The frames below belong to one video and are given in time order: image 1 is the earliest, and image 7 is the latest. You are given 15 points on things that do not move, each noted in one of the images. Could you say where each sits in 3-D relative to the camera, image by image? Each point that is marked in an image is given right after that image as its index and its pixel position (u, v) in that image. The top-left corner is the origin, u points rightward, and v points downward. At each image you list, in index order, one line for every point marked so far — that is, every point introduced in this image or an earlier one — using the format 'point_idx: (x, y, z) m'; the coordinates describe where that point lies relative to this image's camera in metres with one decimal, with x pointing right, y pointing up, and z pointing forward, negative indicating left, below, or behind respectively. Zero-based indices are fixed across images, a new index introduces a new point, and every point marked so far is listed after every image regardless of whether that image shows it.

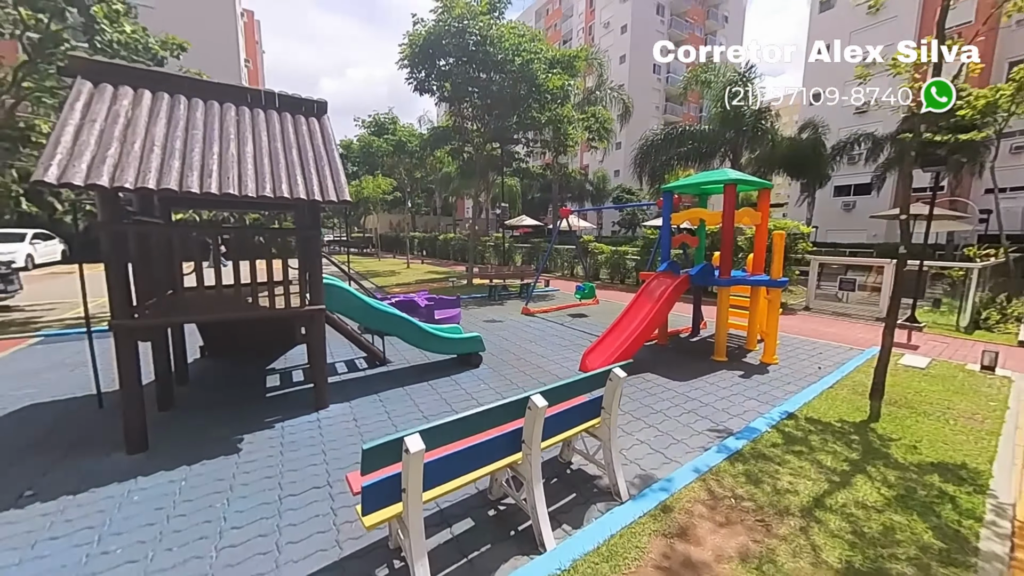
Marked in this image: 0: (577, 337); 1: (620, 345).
0: (+1.4, -1.1, +7.9) m
1: (+1.7, -0.9, +5.8) m
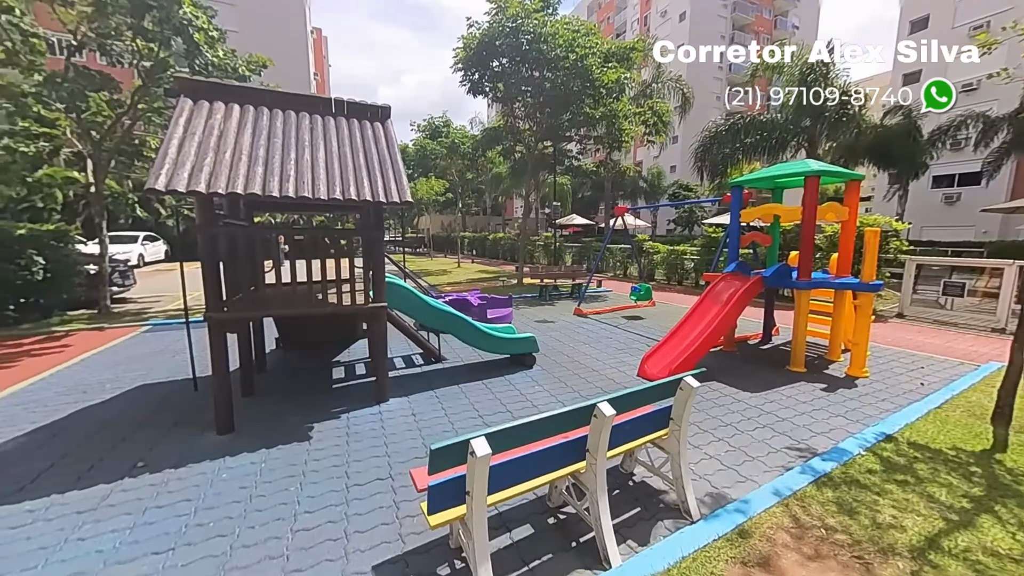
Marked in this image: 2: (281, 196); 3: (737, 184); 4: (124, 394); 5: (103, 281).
0: (+2.5, -1.1, +7.6) m
1: (+2.5, -0.9, +5.5) m
2: (-2.3, +0.9, +3.6) m
3: (+4.1, +1.9, +6.6) m
4: (-5.3, -1.5, +5.1) m
5: (-11.1, +0.2, +10.0) m
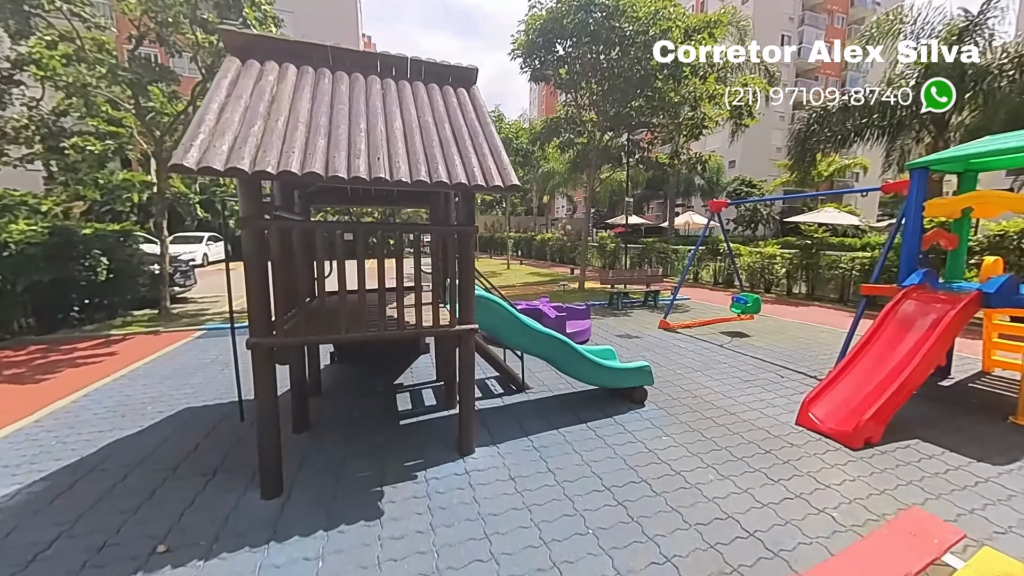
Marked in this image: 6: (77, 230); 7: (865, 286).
0: (+4.0, -1.3, +6.1) m
1: (+3.8, -1.1, +3.9) m
2: (-1.2, +0.8, +2.6) m
3: (+5.5, +1.6, +5.0) m
4: (-4.1, -1.5, +4.3) m
5: (-9.3, +0.2, +9.8) m
6: (-9.8, +1.3, +8.3) m
7: (+4.7, 0.0, +4.9) m
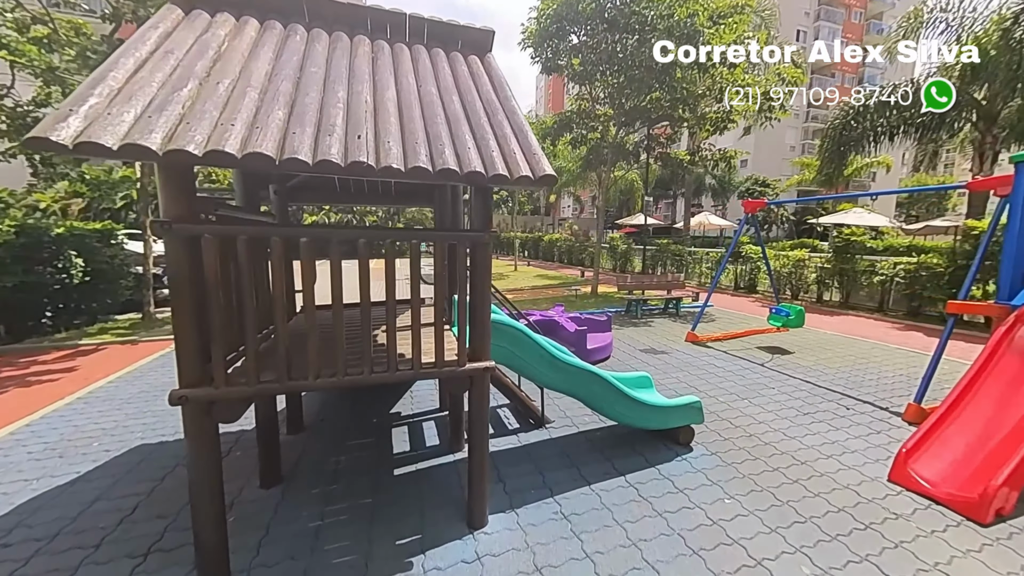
0: (+4.2, -1.5, +5.2) m
1: (+4.0, -1.3, +3.1) m
2: (-1.0, +0.6, +1.8) m
3: (+5.7, +1.4, +4.1) m
4: (-3.9, -1.7, +3.6) m
5: (-9.0, +0.1, +9.1) m
6: (-9.5, +1.2, +7.6) m
7: (+4.9, -0.2, +4.1) m
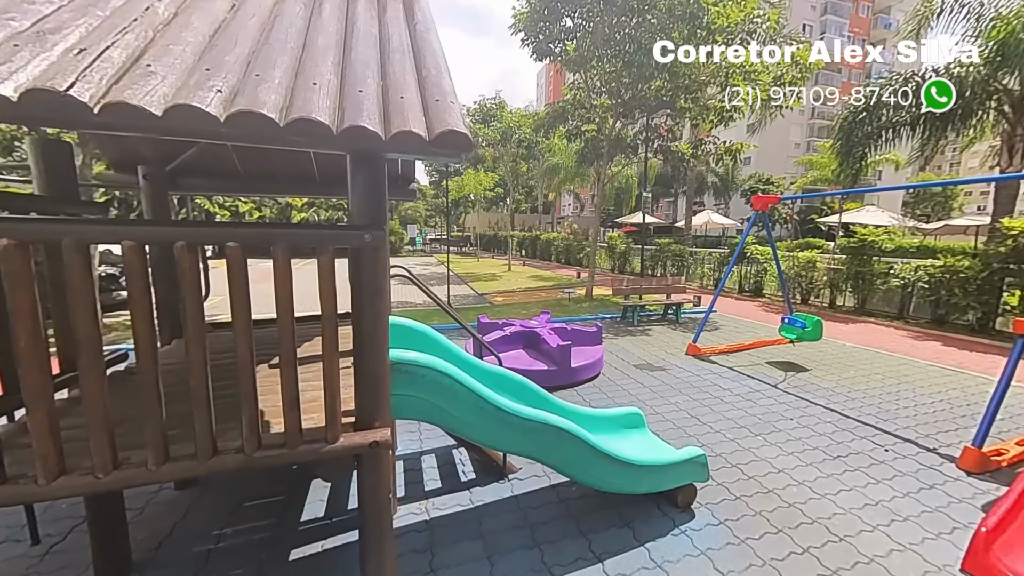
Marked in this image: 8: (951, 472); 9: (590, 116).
0: (+3.8, -1.6, +4.3) m
1: (+3.6, -1.5, +2.2) m
2: (-1.4, +0.5, +0.9) m
3: (+5.3, +1.3, +3.2) m
4: (-4.3, -1.8, +2.7) m
5: (-9.4, 0.0, +8.3) m
6: (-9.9, +1.1, +6.7) m
7: (+4.5, -0.3, +3.2) m
8: (+4.2, -1.8, +3.5) m
9: (+2.7, +5.8, +12.3) m
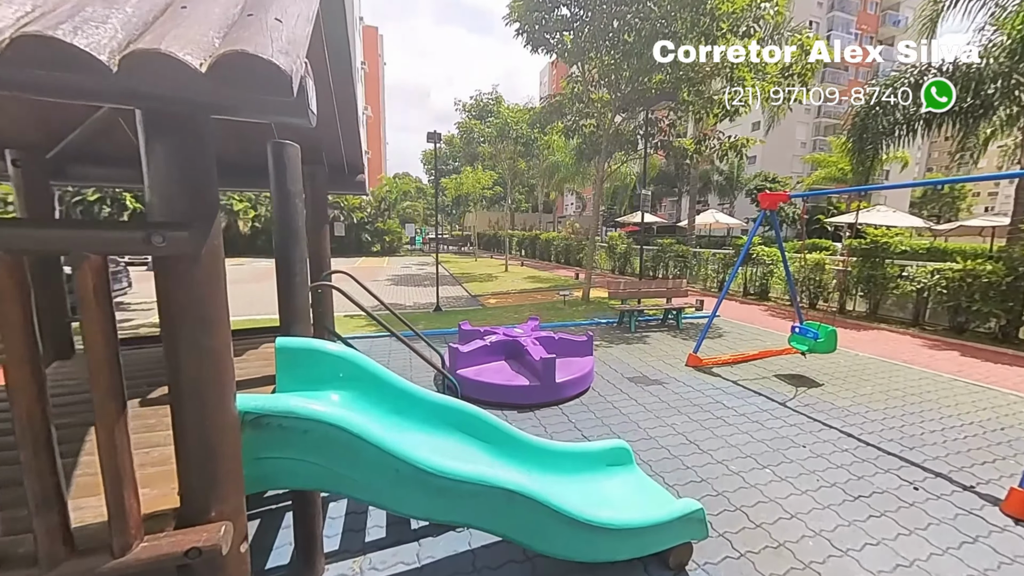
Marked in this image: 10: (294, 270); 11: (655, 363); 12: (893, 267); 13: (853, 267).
0: (+3.5, -1.7, +3.7) m
1: (+3.3, -1.6, +1.6) m
2: (-1.7, +0.4, +0.4) m
3: (+5.0, +1.2, +2.6) m
4: (-4.6, -1.9, +2.2) m
5: (-9.7, 0.0, +7.8) m
6: (-10.2, +1.1, +6.2) m
7: (+4.2, -0.4, +2.6) m
8: (+3.9, -1.9, +3.0) m
9: (+2.5, +5.7, +11.8) m
10: (-1.2, +0.1, +2.0) m
11: (+2.4, -1.3, +6.3) m
12: (+9.8, +0.5, +9.4) m
13: (+9.3, +0.6, +10.1) m
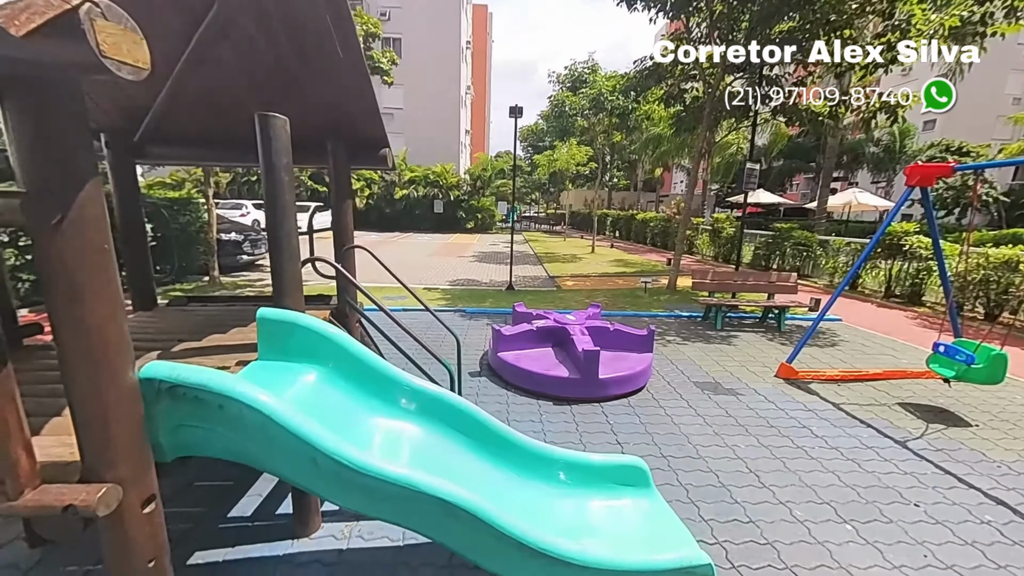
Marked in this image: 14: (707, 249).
0: (+3.6, -1.8, +2.7) m
1: (+2.8, -1.7, +0.7) m
2: (-2.2, +0.5, +0.6) m
3: (+4.9, +0.9, +1.0) m
4: (-4.6, -1.5, +3.2) m
5: (-8.0, +1.0, +9.7) m
6: (-8.8, +2.1, +8.3) m
7: (+4.1, -0.6, +1.3) m
8: (+3.8, -2.0, +1.8) m
9: (+5.0, +6.0, +10.2) m
10: (-1.3, +0.2, +2.1) m
11: (+3.2, -1.2, +5.4) m
12: (+11.2, +0.3, +6.5) m
13: (+10.9, +0.4, +7.2) m
14: (+8.8, +1.7, +16.7) m
